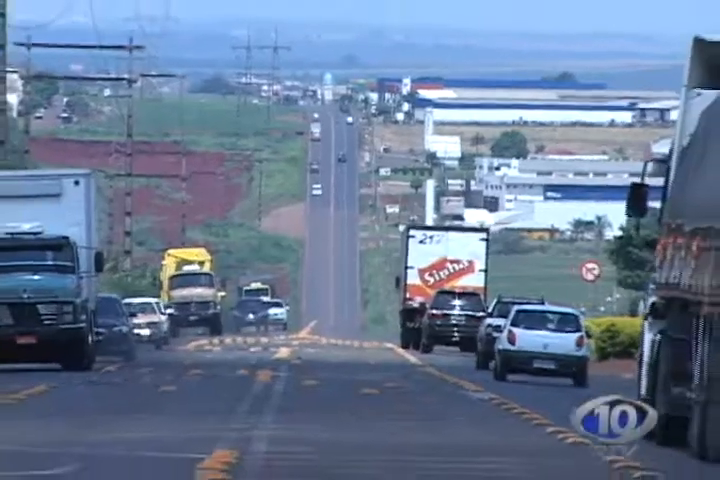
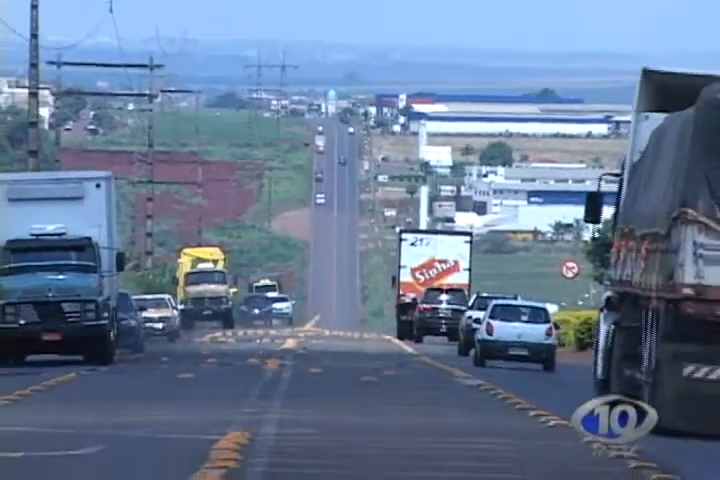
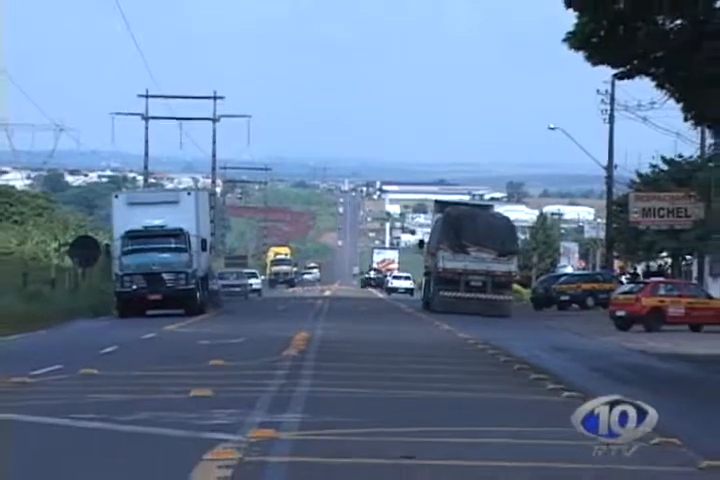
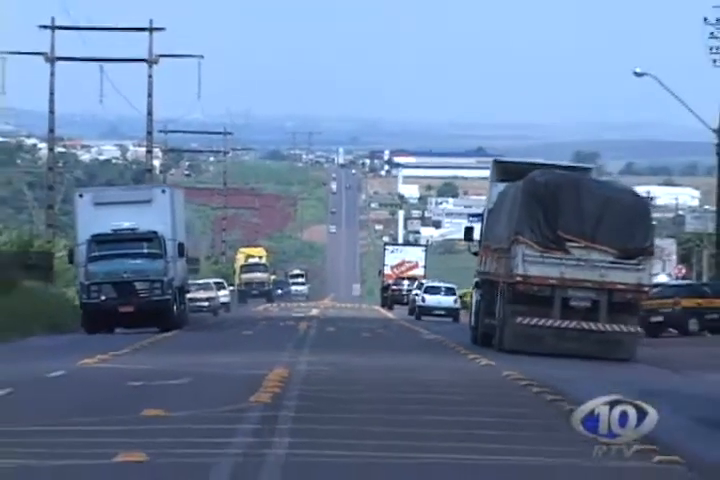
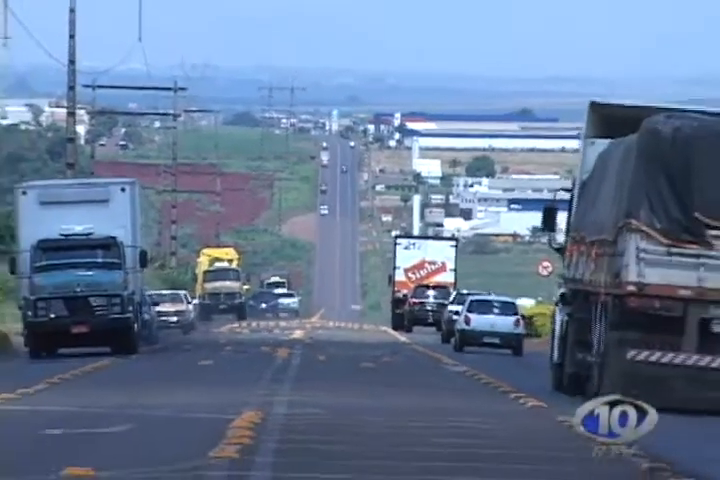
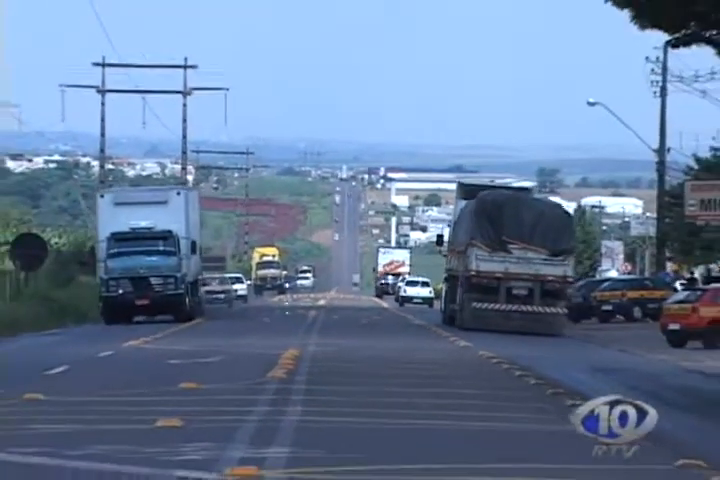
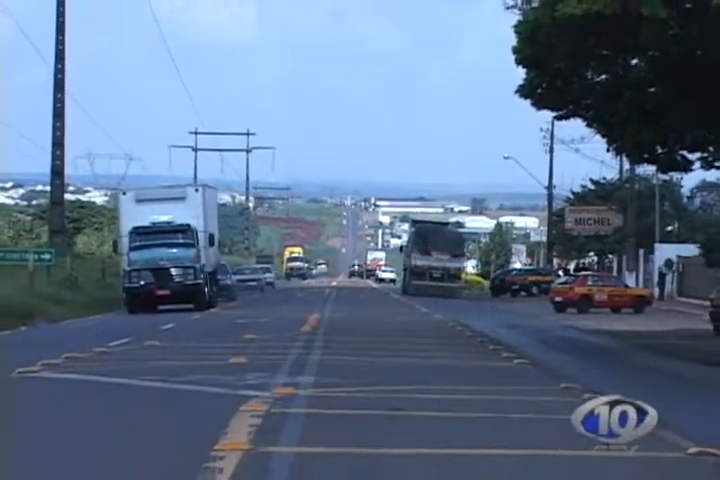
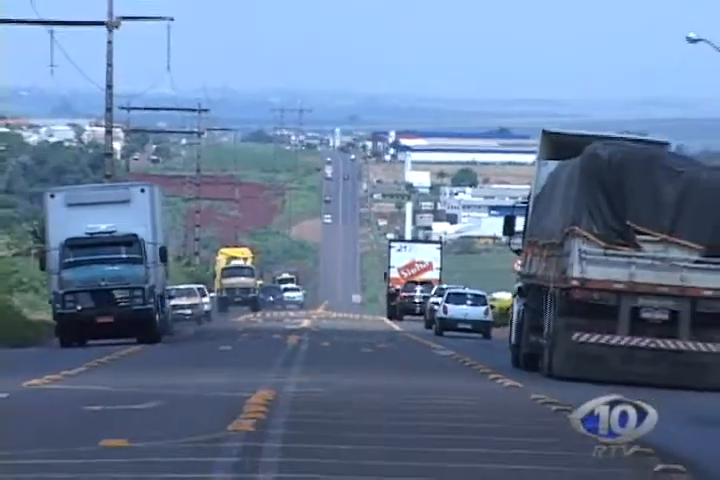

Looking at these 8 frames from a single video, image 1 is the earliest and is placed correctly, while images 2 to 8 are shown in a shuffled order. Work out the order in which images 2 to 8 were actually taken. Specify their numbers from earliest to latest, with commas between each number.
2, 5, 8, 4, 6, 3, 7
